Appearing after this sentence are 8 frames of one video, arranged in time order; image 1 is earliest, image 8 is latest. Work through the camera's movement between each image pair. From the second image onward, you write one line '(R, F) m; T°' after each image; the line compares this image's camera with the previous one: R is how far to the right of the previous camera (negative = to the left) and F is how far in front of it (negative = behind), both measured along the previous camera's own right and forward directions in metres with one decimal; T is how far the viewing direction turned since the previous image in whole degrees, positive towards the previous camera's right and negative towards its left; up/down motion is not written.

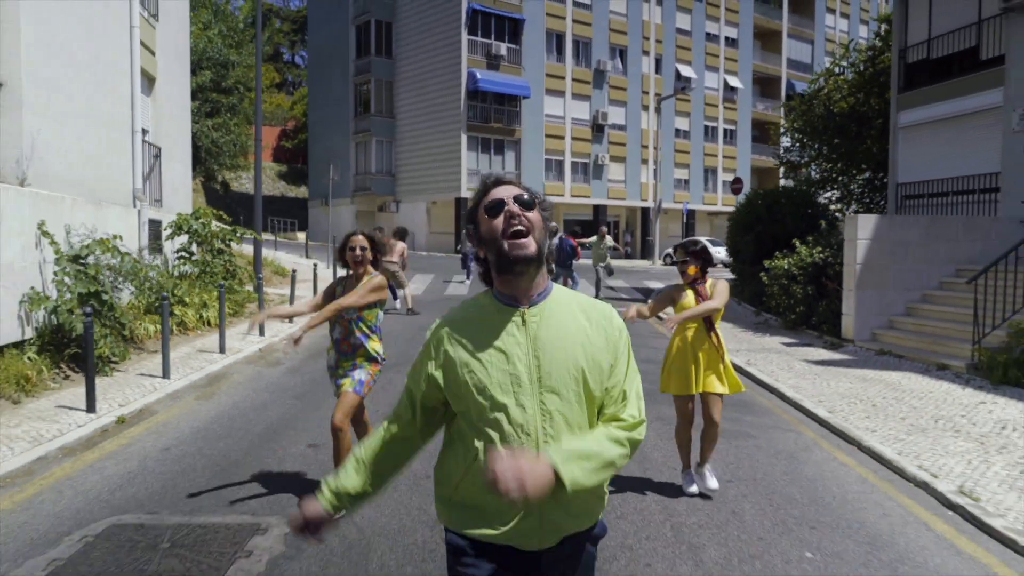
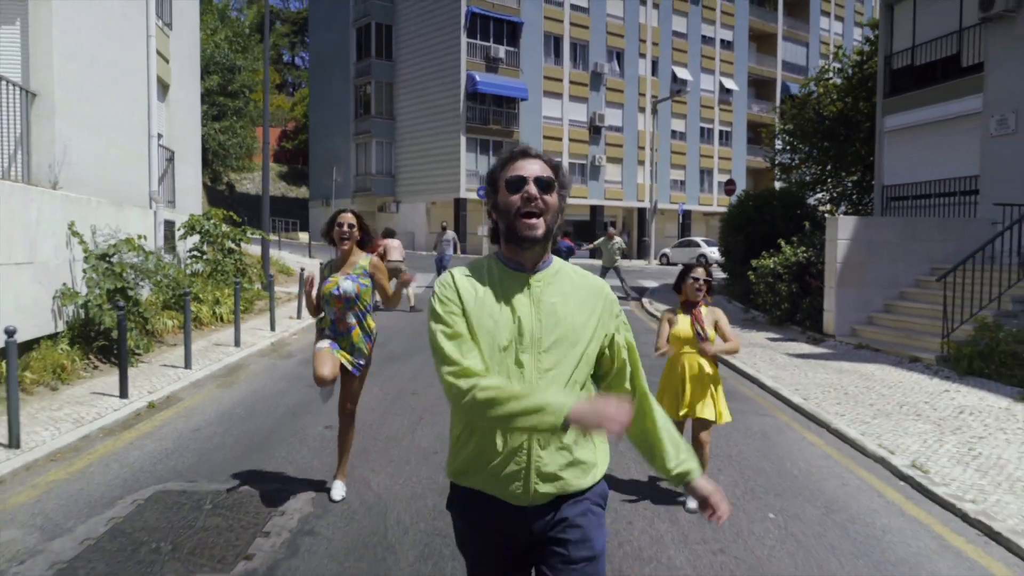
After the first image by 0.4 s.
(0.0, -0.7) m; 0°
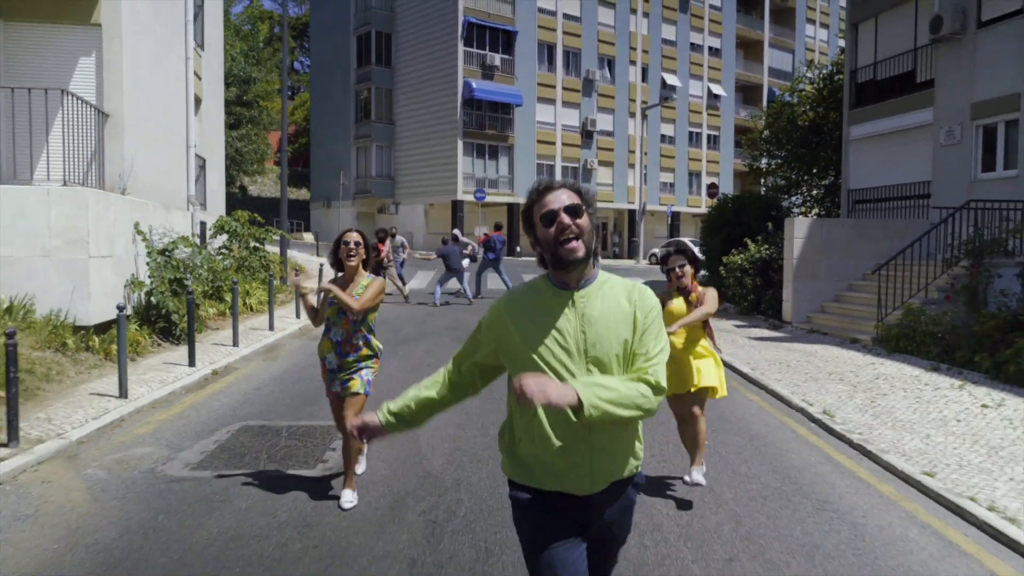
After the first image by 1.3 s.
(0.0, -1.9) m; 0°
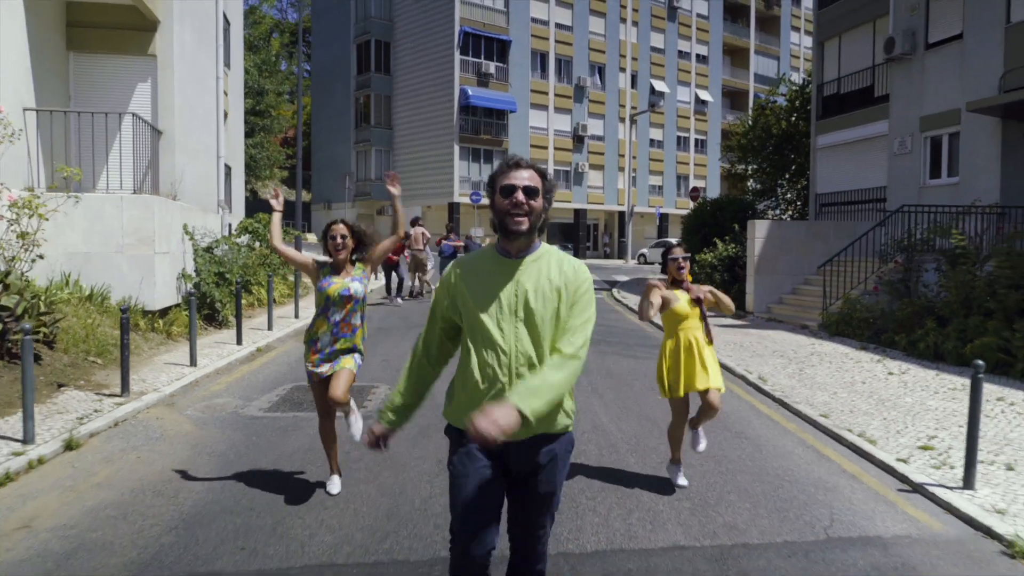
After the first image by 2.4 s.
(0.0, -2.0) m; 0°
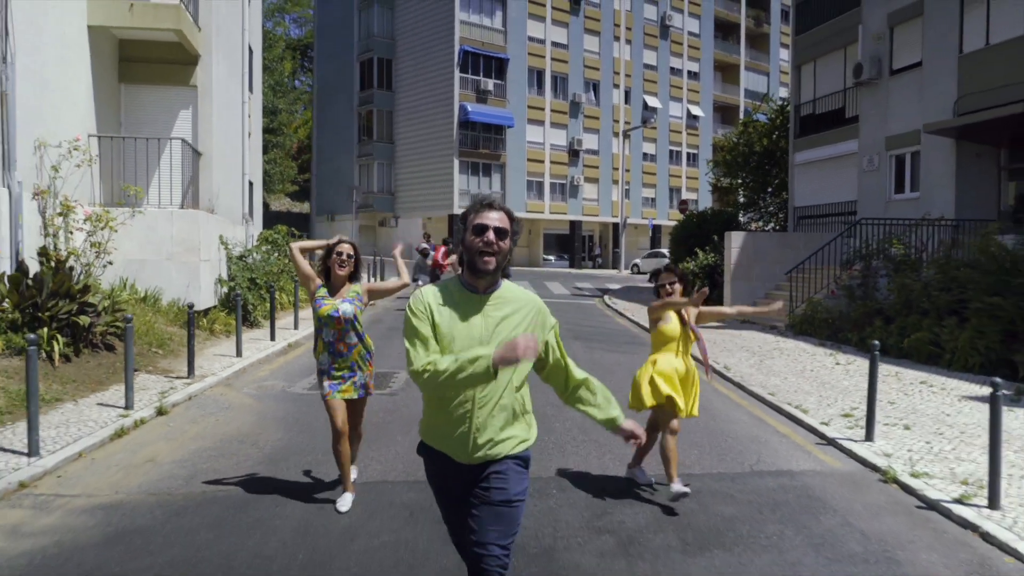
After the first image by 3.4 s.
(0.0, -1.8) m; 0°
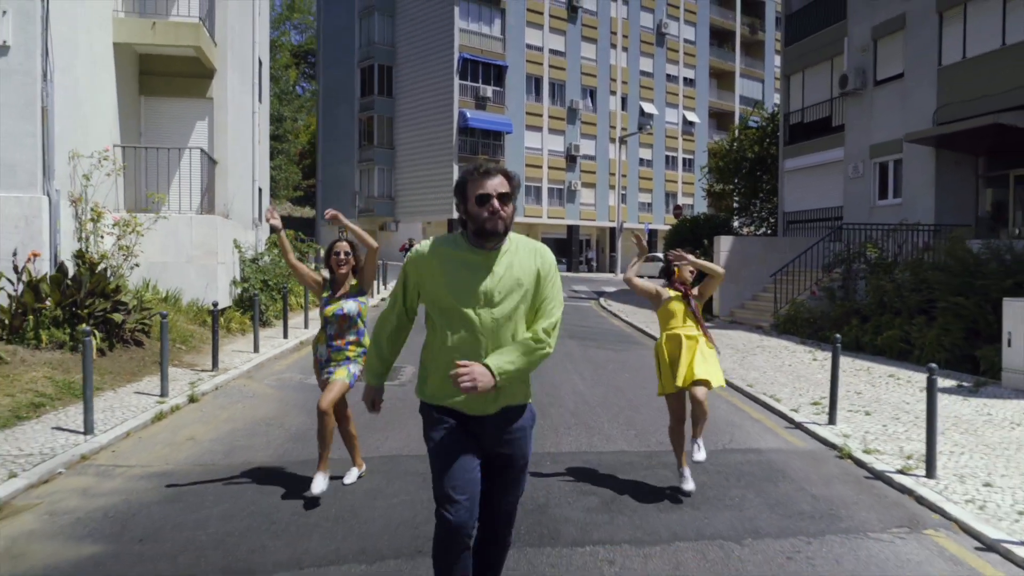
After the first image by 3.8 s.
(0.0, -0.9) m; 0°
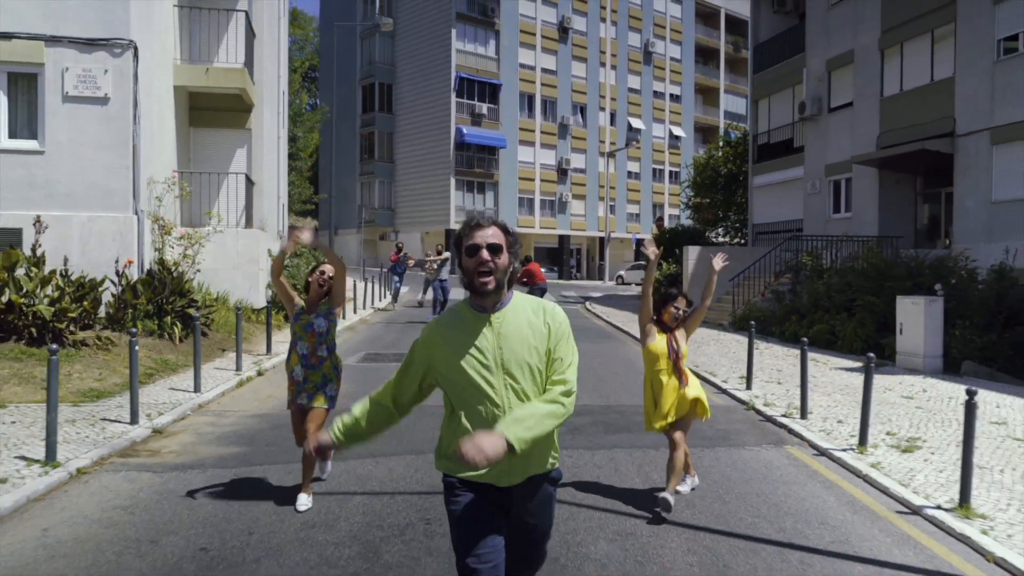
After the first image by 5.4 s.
(0.0, -2.8) m; 0°
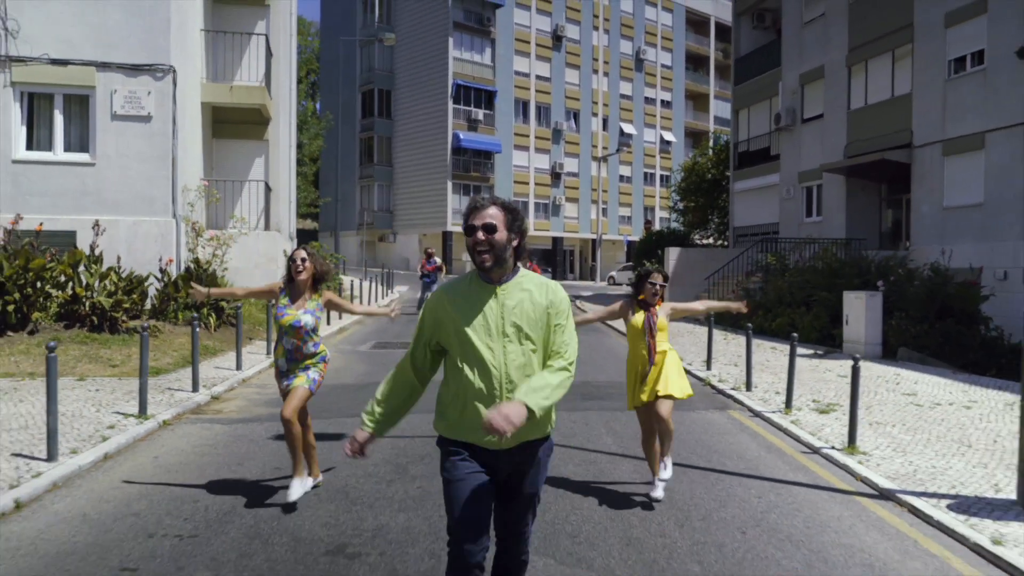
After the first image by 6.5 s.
(0.0, -1.9) m; 0°
